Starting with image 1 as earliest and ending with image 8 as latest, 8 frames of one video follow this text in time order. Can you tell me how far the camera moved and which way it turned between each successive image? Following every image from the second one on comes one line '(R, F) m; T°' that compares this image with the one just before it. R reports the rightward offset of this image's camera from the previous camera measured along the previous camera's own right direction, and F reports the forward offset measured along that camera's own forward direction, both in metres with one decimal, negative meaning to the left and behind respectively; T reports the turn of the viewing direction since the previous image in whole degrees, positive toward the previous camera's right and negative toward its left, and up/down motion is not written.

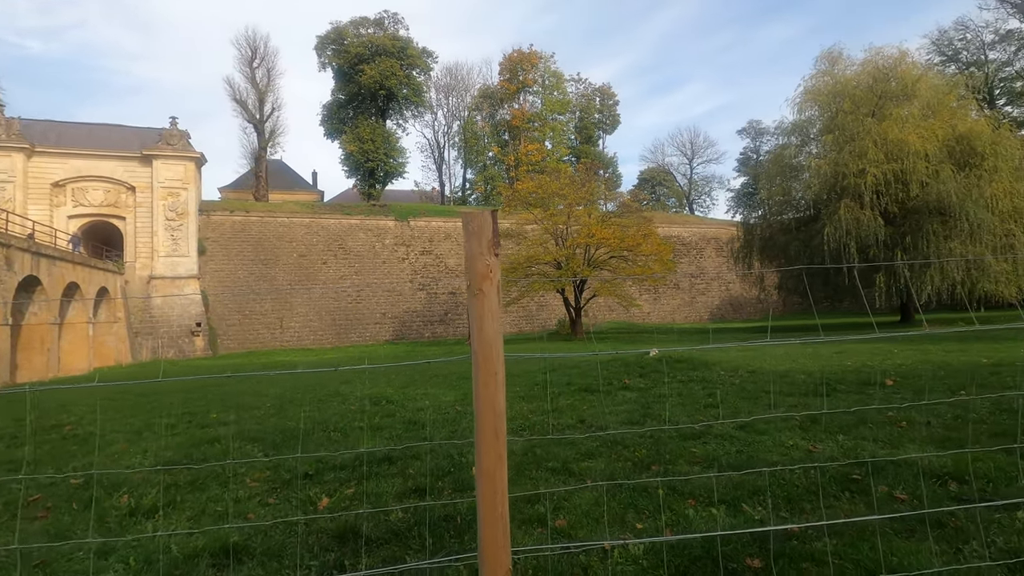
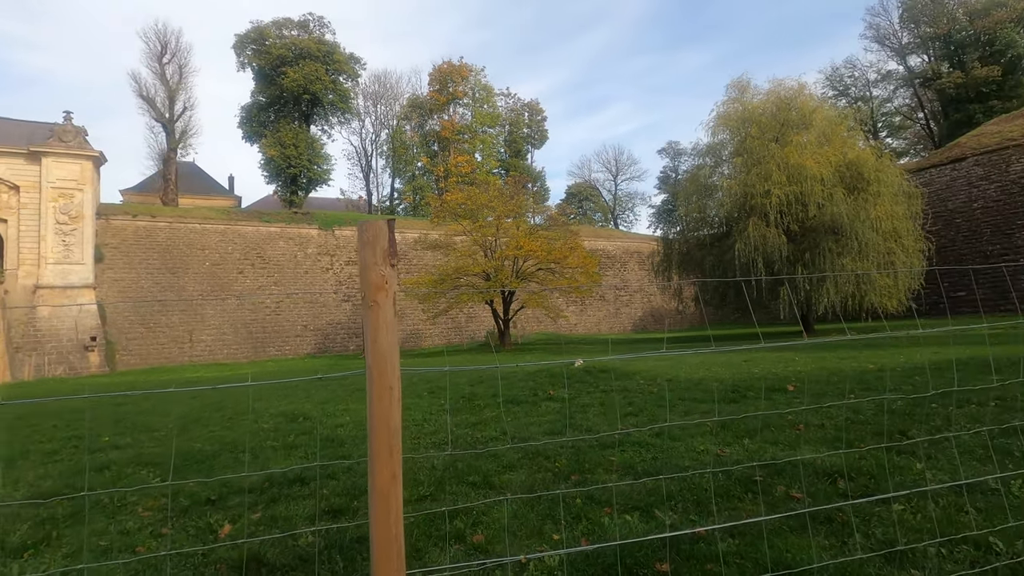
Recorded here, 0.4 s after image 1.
(+0.1, 0.0) m; +7°
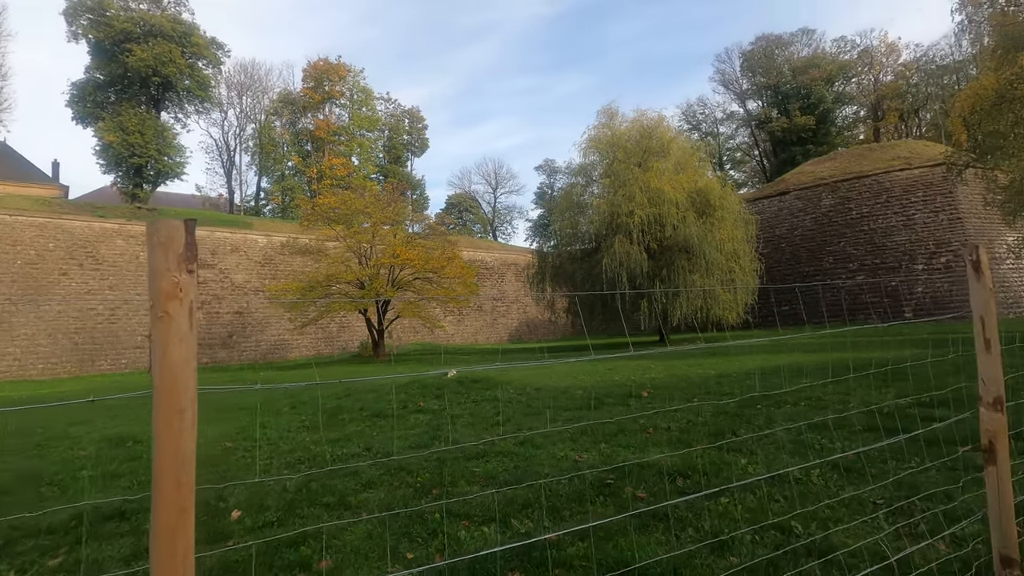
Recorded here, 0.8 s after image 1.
(+0.1, 0.0) m; +13°
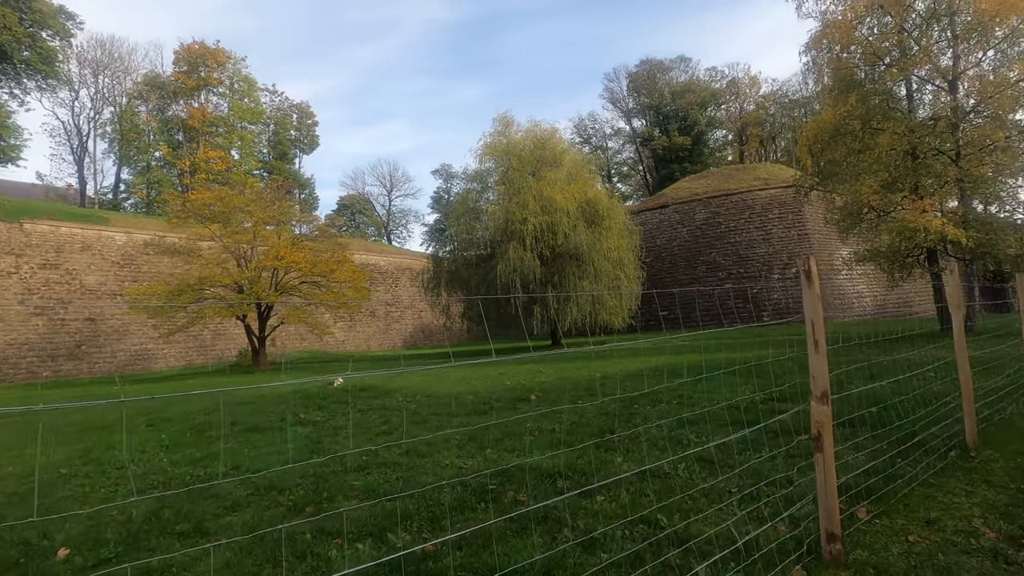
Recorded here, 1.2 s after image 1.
(+0.1, 0.0) m; +11°
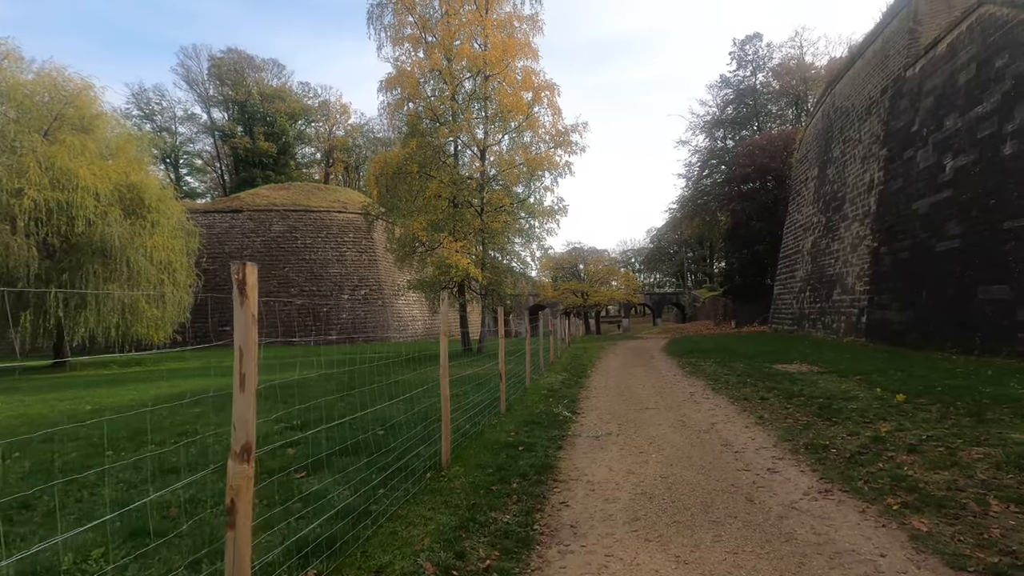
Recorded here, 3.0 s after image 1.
(+0.8, +0.5) m; +43°
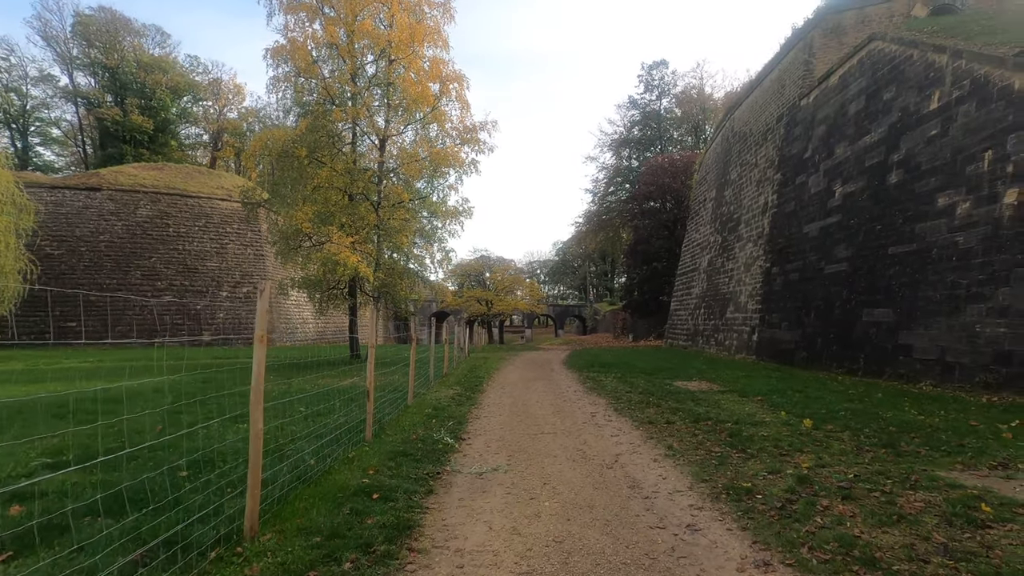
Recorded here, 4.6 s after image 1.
(+0.3, +1.1) m; +10°
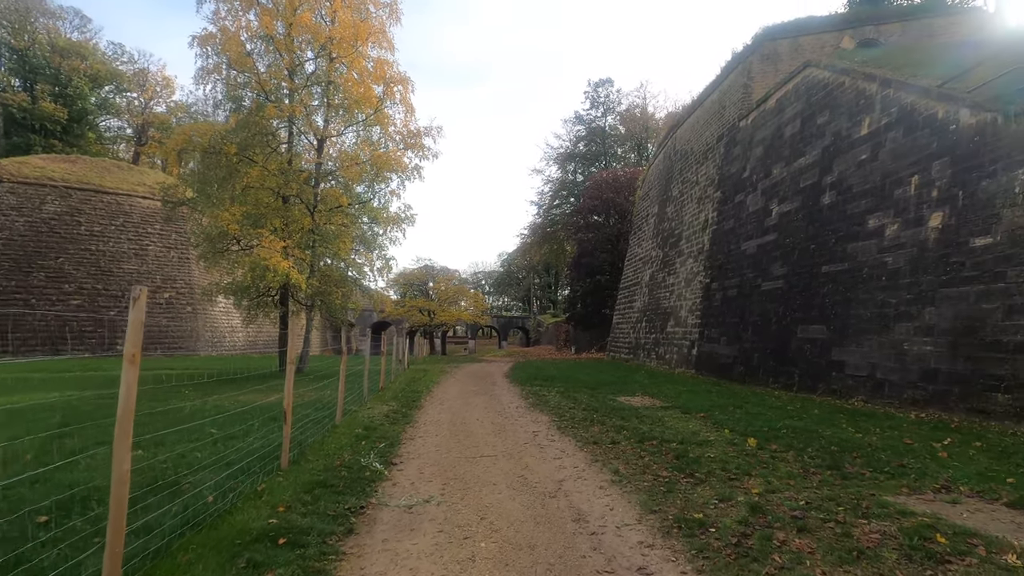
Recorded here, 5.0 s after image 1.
(0.0, +0.4) m; +6°
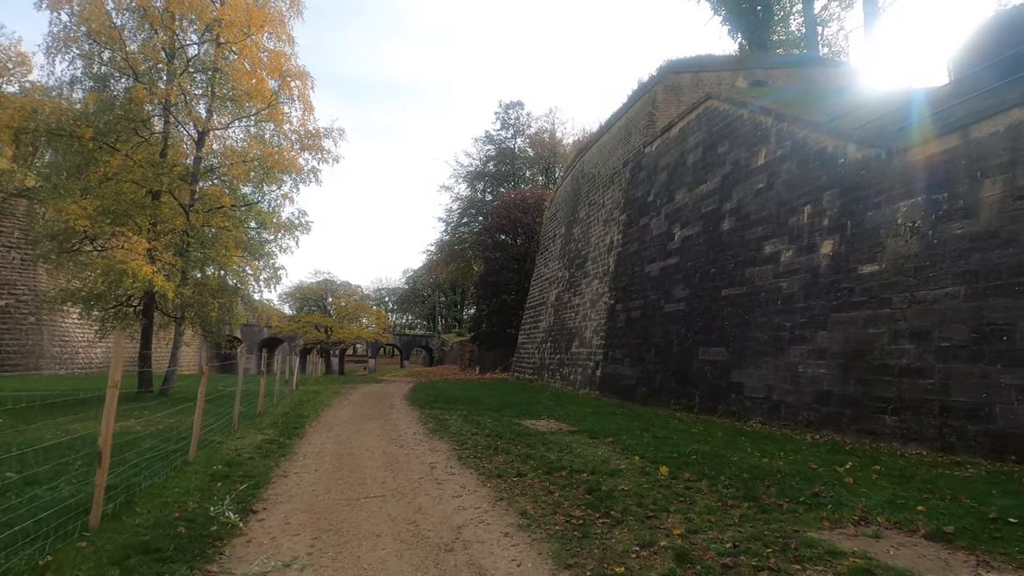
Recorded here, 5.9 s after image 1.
(+0.1, +0.7) m; +10°
